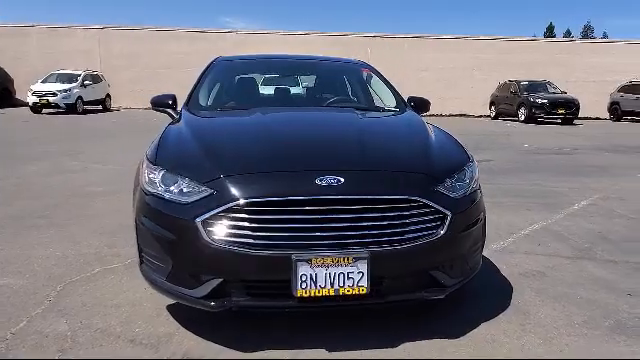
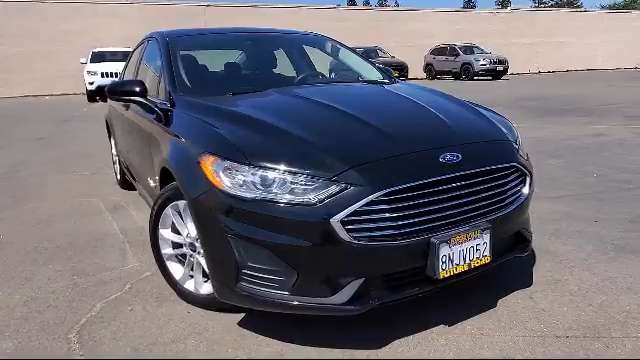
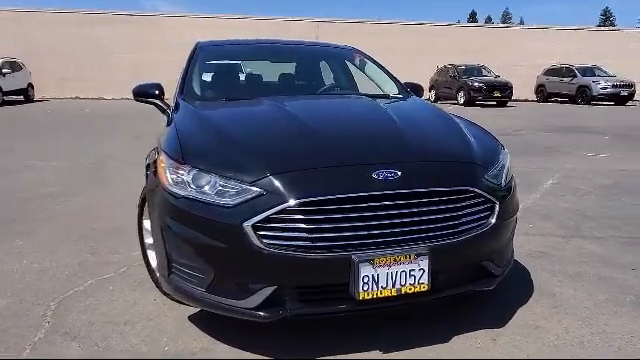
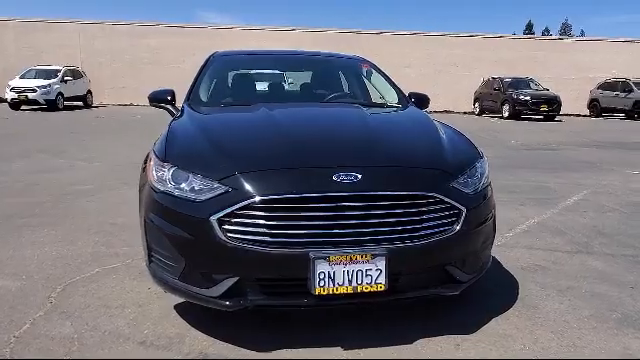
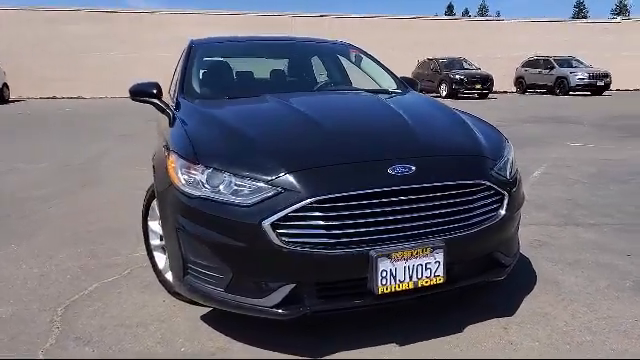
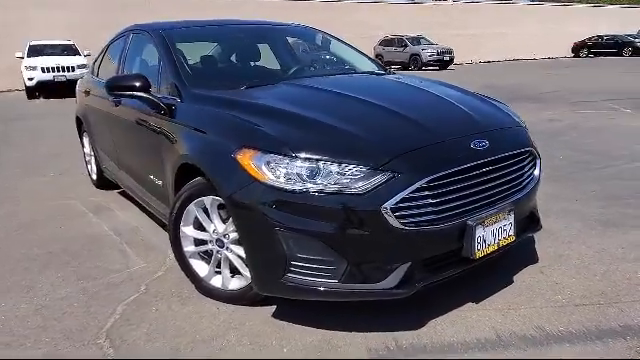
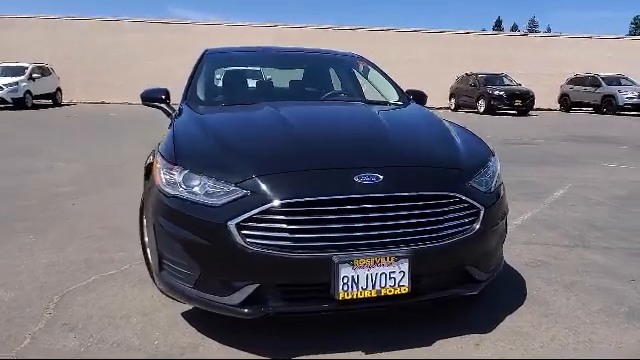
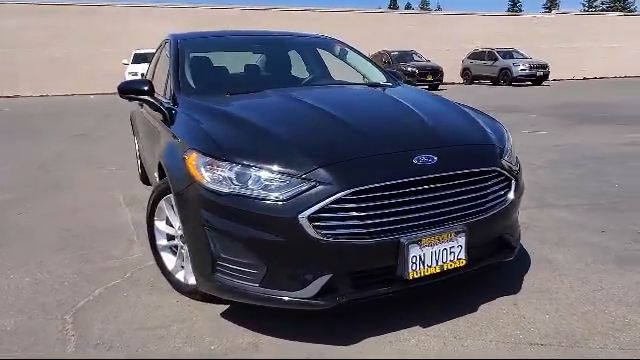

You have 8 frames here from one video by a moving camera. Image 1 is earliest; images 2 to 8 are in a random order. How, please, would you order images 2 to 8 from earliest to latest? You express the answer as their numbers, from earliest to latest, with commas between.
4, 7, 3, 5, 8, 2, 6
